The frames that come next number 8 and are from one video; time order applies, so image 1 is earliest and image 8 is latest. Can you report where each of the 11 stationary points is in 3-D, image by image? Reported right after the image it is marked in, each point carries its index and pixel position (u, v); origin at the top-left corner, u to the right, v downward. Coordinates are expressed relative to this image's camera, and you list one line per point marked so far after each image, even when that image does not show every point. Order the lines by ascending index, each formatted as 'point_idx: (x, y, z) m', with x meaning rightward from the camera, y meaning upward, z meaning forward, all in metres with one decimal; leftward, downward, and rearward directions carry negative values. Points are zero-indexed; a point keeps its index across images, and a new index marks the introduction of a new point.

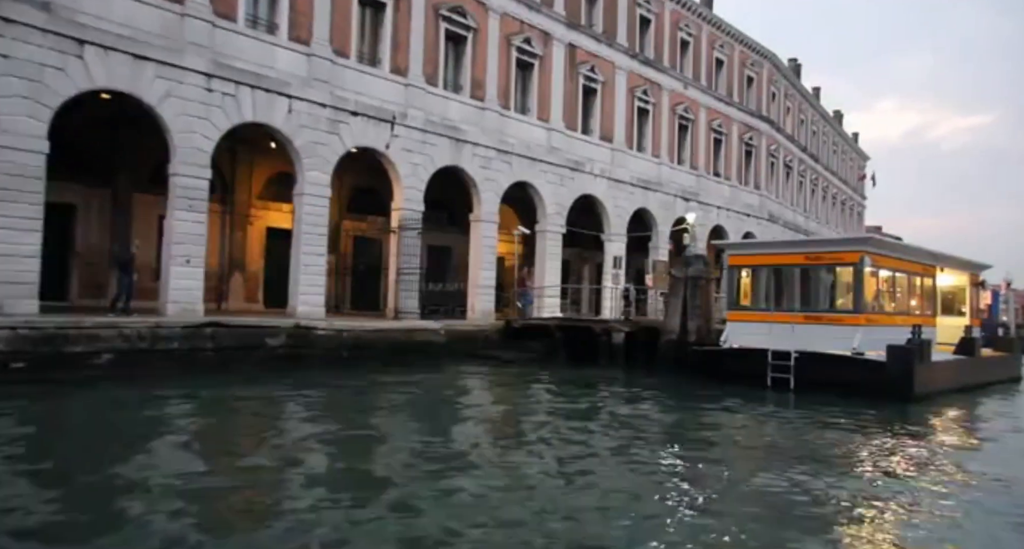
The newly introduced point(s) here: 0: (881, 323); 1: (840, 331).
0: (+7.1, -0.9, +14.3) m
1: (+6.2, -1.1, +13.9) m
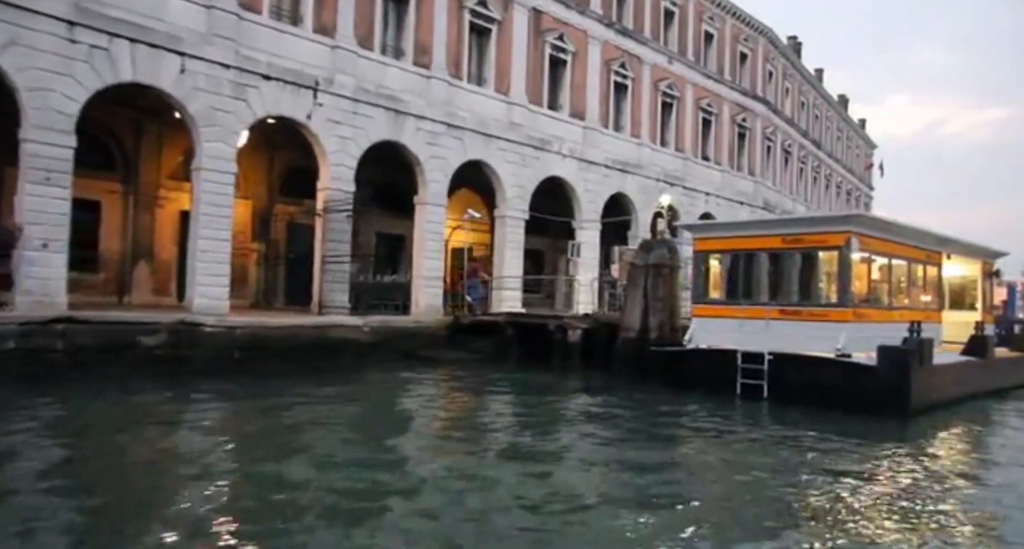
0: (+5.8, -0.7, +11.9) m
1: (+4.9, -0.9, +11.6) m
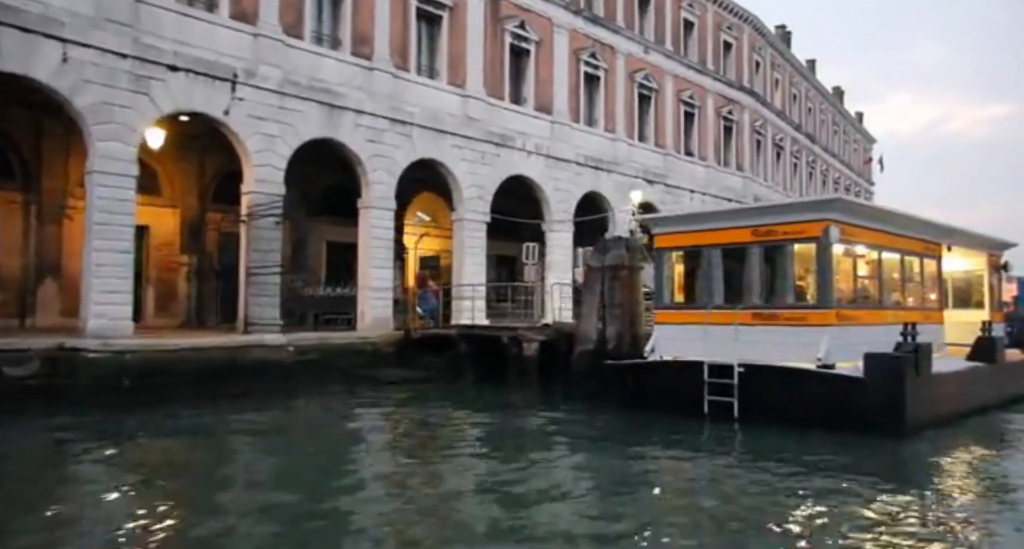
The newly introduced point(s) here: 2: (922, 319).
0: (+4.8, -0.7, +10.2) m
1: (+3.9, -0.8, +9.9) m
2: (+7.0, -0.8, +12.5) m
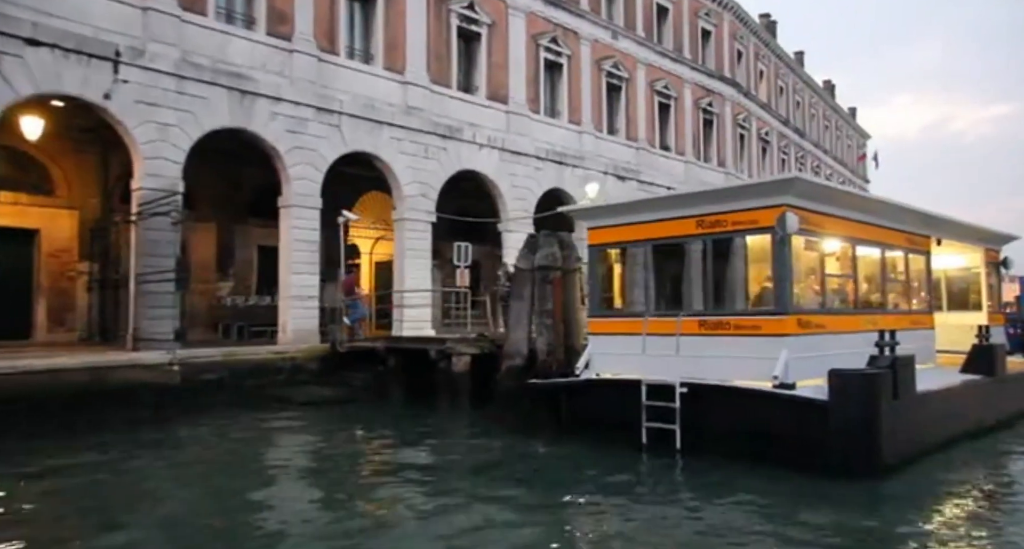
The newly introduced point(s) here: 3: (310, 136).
0: (+3.6, -0.6, +8.4) m
1: (+2.7, -0.8, +8.1) m
2: (+5.8, -0.7, +10.7) m
3: (-4.1, +2.8, +14.7) m
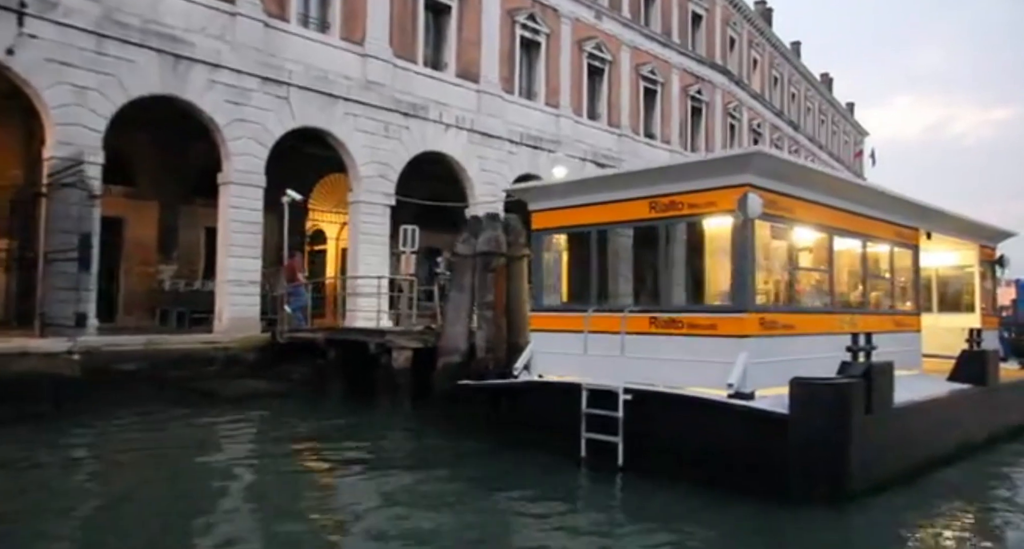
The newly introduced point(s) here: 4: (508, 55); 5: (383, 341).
0: (+2.8, -0.6, +7.3) m
1: (+1.9, -0.7, +7.0) m
2: (+5.0, -0.7, +9.6) m
3: (-4.8, +3.1, +13.6) m
4: (-0.1, +5.7, +18.9) m
5: (-2.0, -1.0, +11.2) m
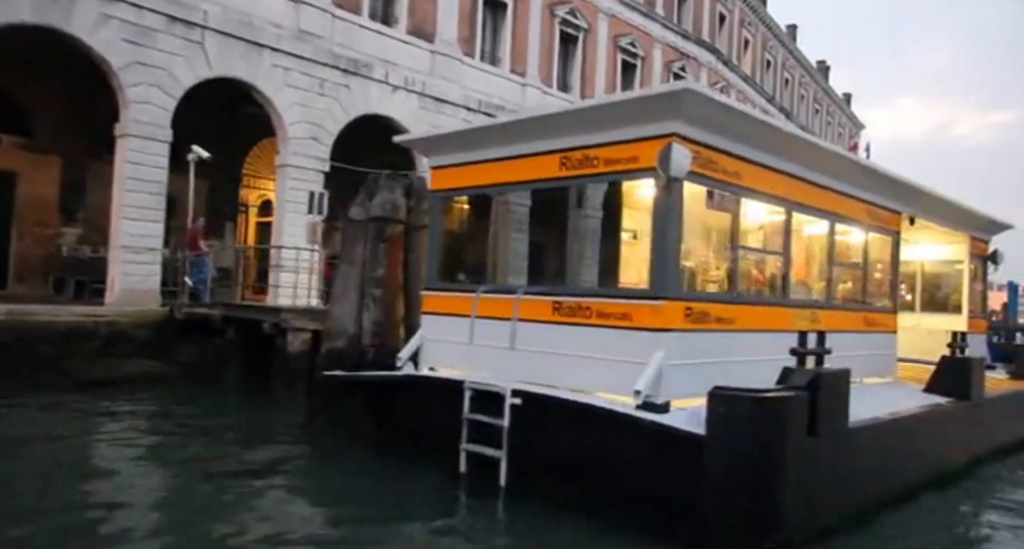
0: (+1.7, -0.4, +5.8) m
1: (+0.8, -0.5, +5.5) m
2: (+3.9, -0.6, +8.2) m
3: (-5.8, +3.7, +12.0) m
4: (-1.0, +6.1, +17.2) m
5: (-3.1, -0.6, +9.7) m
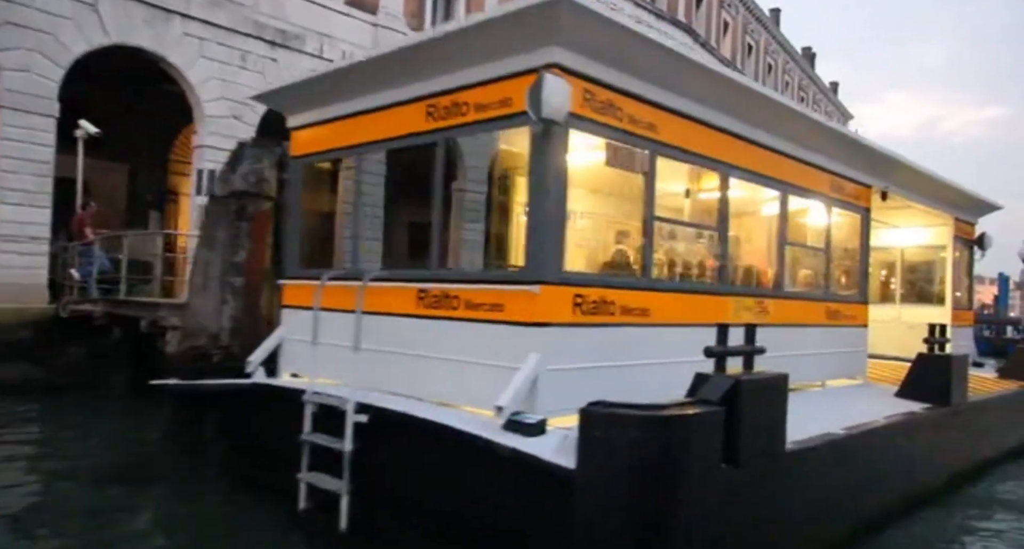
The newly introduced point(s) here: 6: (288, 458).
0: (+0.8, -0.3, +4.6) m
1: (-0.1, -0.4, +4.2) m
2: (+2.9, -0.4, +6.9) m
3: (-6.8, +3.8, +10.6) m
4: (-2.1, +6.3, +15.9) m
5: (-4.1, -0.5, +8.3) m
6: (-1.5, -1.2, +5.0) m
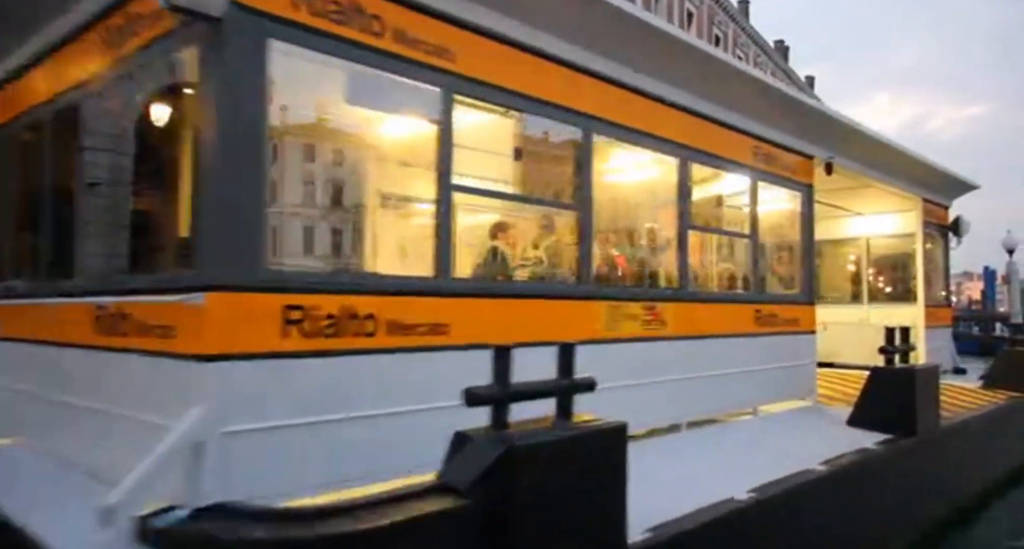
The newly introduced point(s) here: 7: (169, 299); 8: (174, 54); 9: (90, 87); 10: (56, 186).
0: (-0.4, -0.3, +3.0) m
1: (-1.3, -0.4, +2.6) m
2: (+1.7, -0.4, +5.3) m
3: (-8.2, +3.5, +9.0) m
4: (-3.6, +6.1, +14.4) m
5: (-5.3, -0.7, +6.7) m
6: (-2.7, -1.3, +3.4) m
7: (-1.2, -0.1, +2.6) m
8: (-1.3, +0.8, +2.7) m
9: (-1.9, +0.9, +3.3) m
10: (-2.2, +0.5, +3.6) m
